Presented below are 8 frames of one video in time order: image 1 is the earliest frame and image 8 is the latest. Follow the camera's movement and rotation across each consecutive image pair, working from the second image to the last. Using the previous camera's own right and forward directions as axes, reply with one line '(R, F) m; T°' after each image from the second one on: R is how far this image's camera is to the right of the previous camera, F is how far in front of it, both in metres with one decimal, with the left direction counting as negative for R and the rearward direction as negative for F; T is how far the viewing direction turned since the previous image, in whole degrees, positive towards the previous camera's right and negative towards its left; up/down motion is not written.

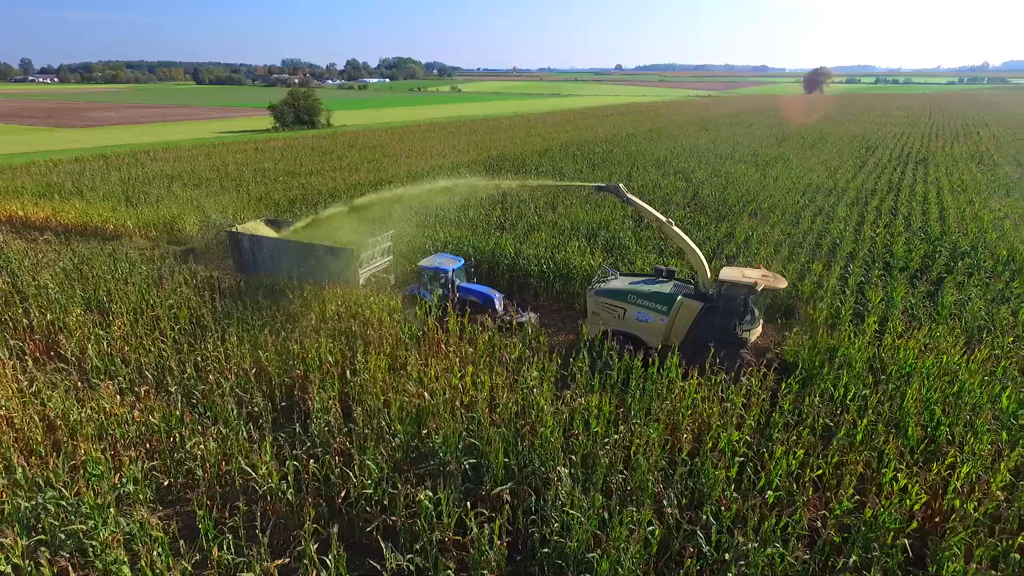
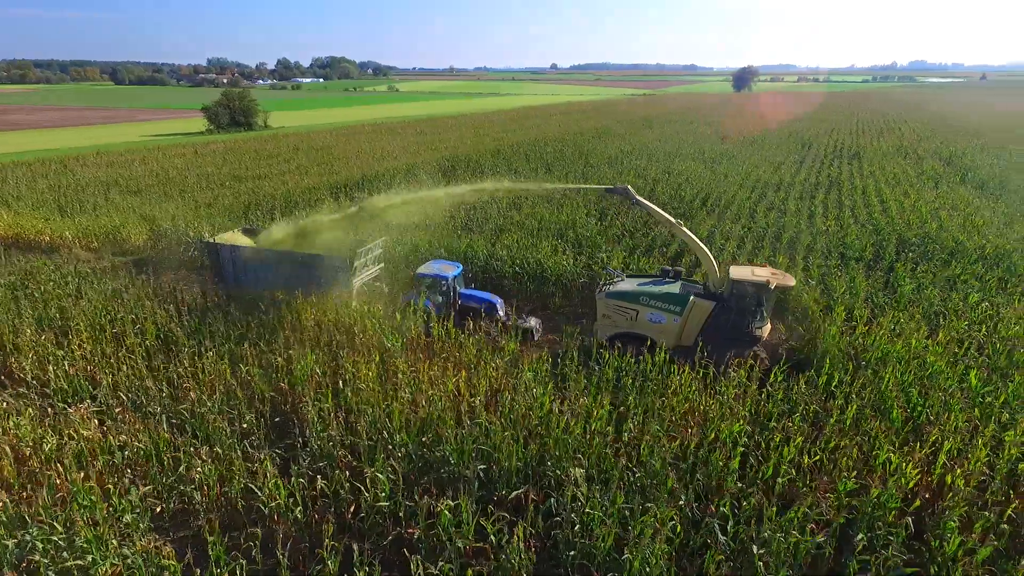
(-0.6, 0.0) m; +5°
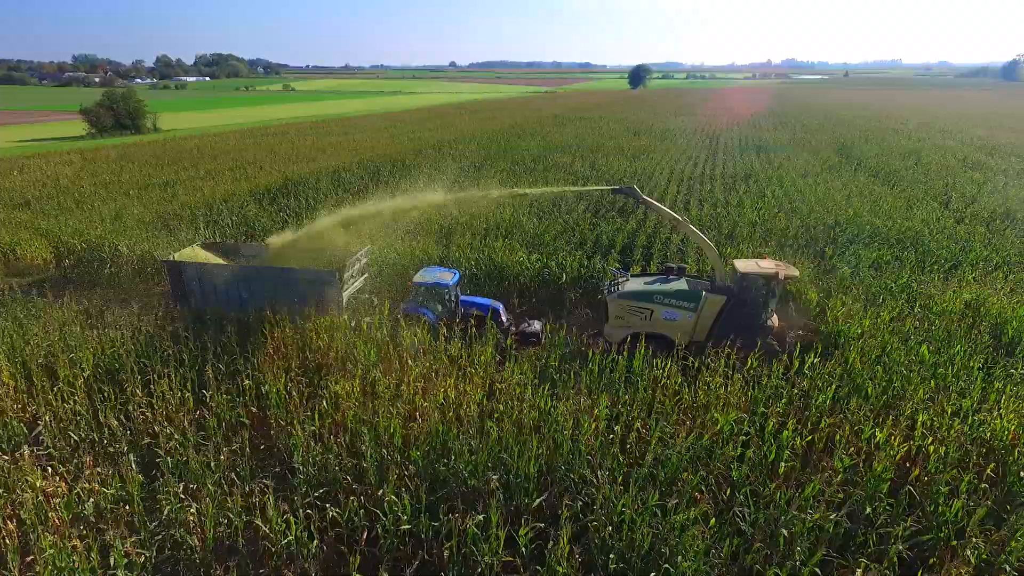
(-0.8, +0.2) m; +8°
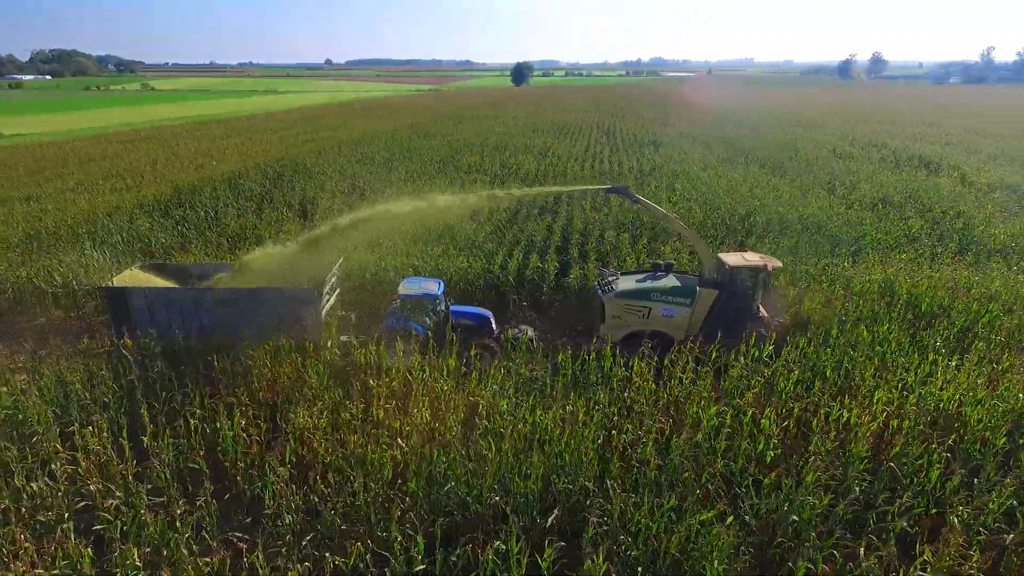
(-0.8, +0.3) m; +10°
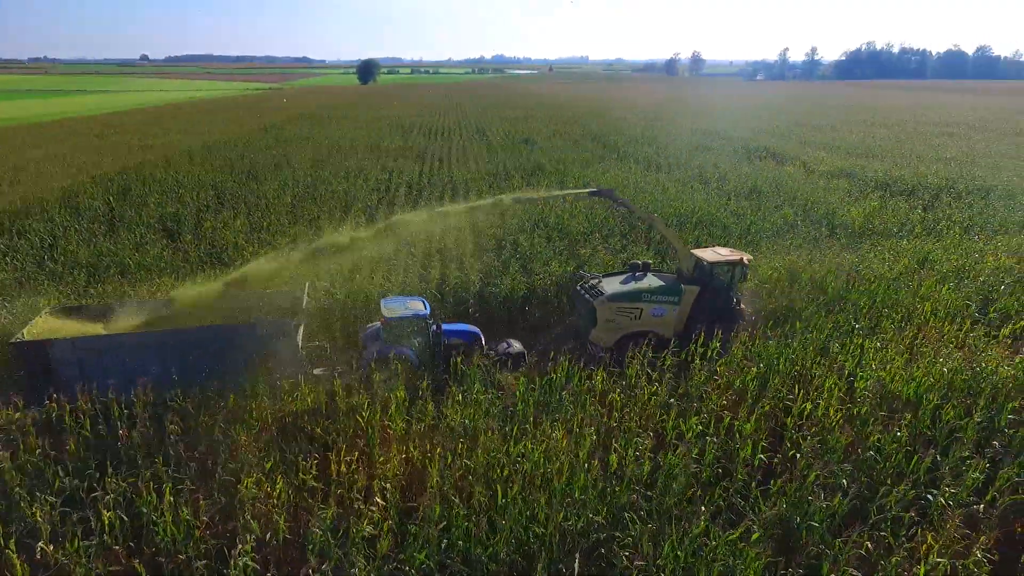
(-1.0, +0.6) m; +13°
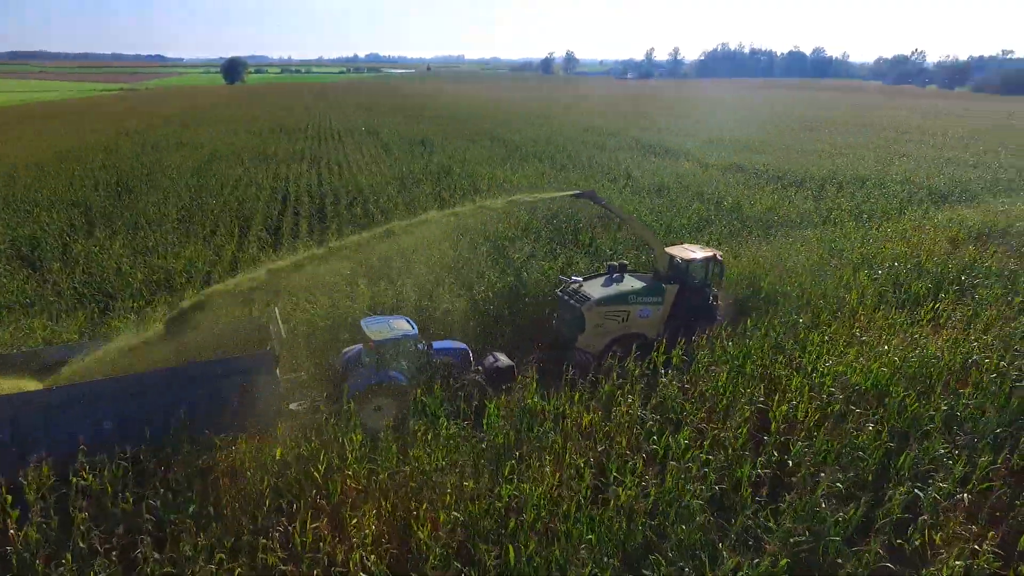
(-0.7, +0.7) m; +10°
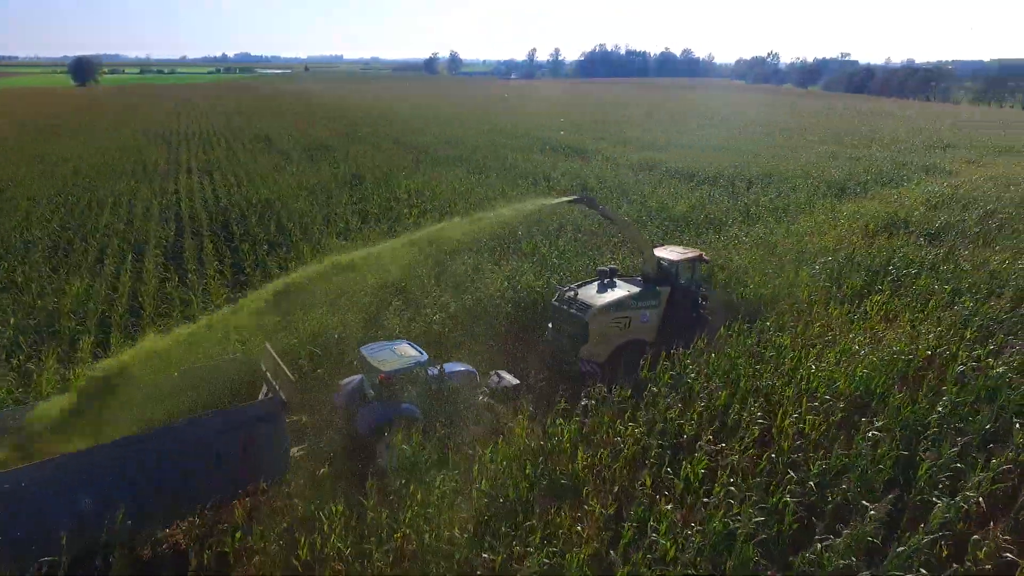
(-0.9, +0.8) m; +10°
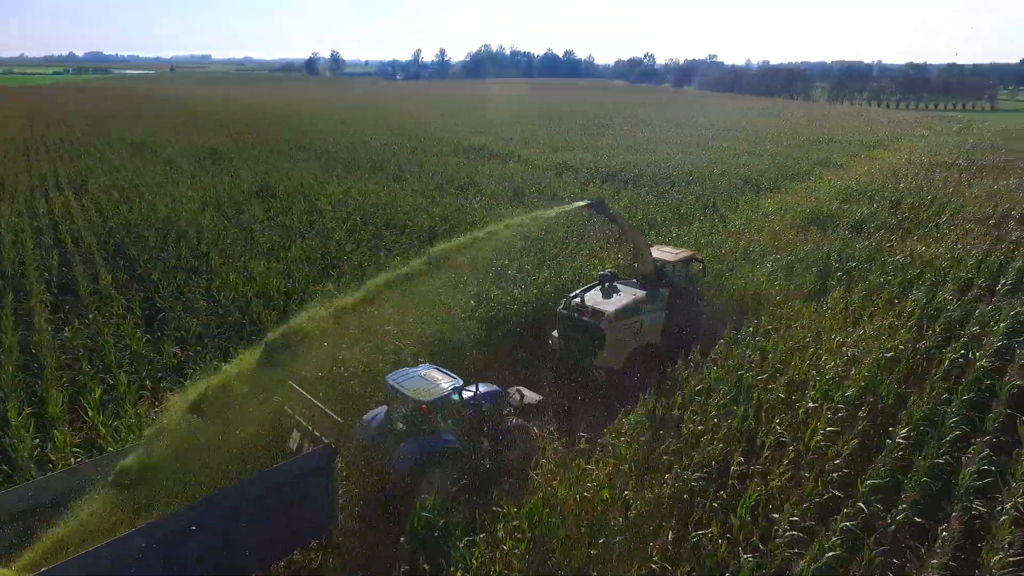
(-1.1, +0.9) m; +10°
